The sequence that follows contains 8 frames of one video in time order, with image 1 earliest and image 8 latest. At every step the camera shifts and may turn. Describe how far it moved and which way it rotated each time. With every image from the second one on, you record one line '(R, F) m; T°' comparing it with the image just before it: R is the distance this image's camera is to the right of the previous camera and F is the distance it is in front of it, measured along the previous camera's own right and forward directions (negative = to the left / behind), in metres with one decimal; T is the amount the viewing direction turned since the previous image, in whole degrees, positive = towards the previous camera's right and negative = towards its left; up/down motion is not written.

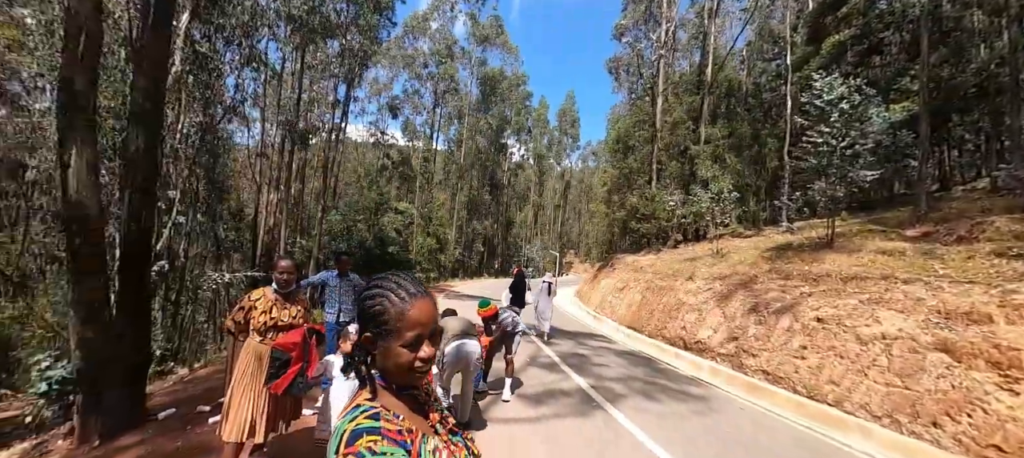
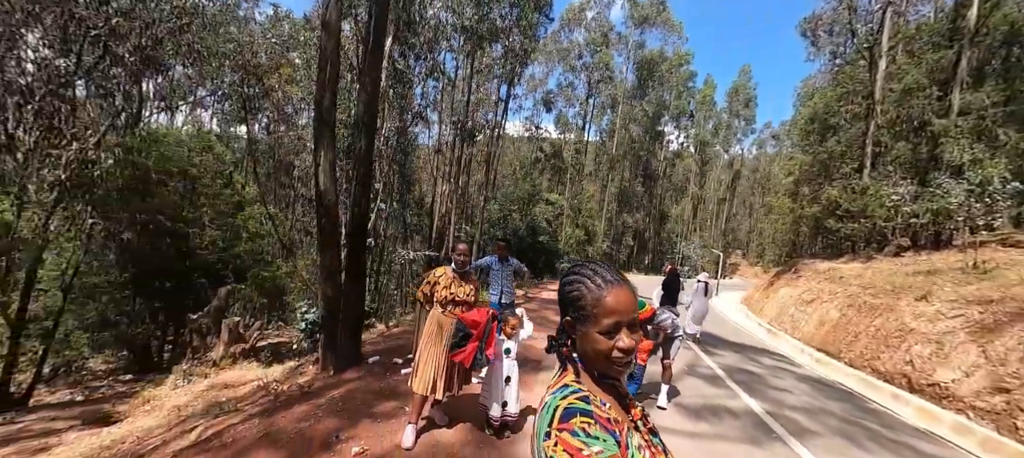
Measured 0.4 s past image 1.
(-0.1, -0.1) m; -21°
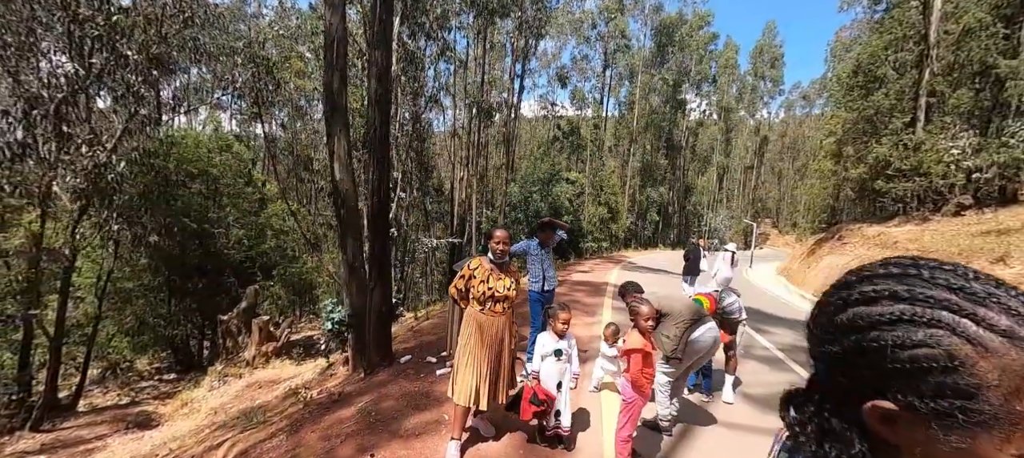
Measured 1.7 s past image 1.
(-0.2, +0.5) m; -3°
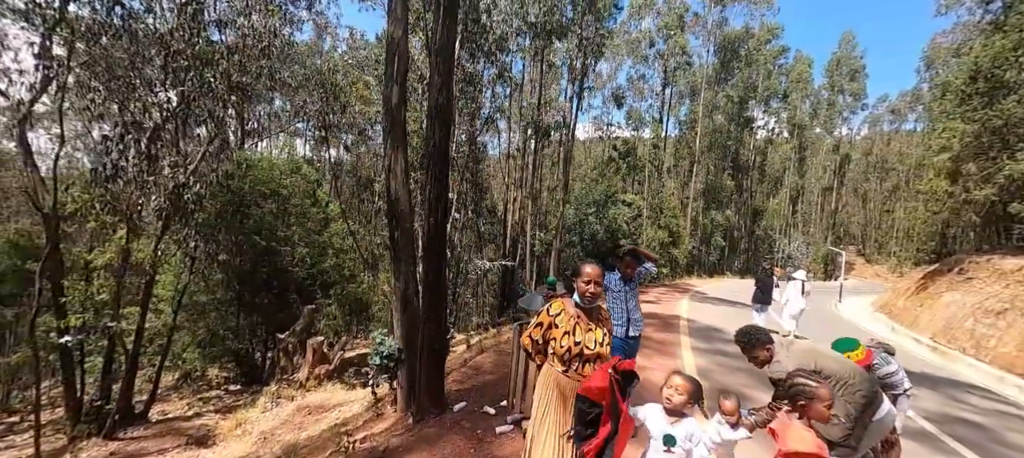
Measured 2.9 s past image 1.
(-0.2, +0.7) m; -7°
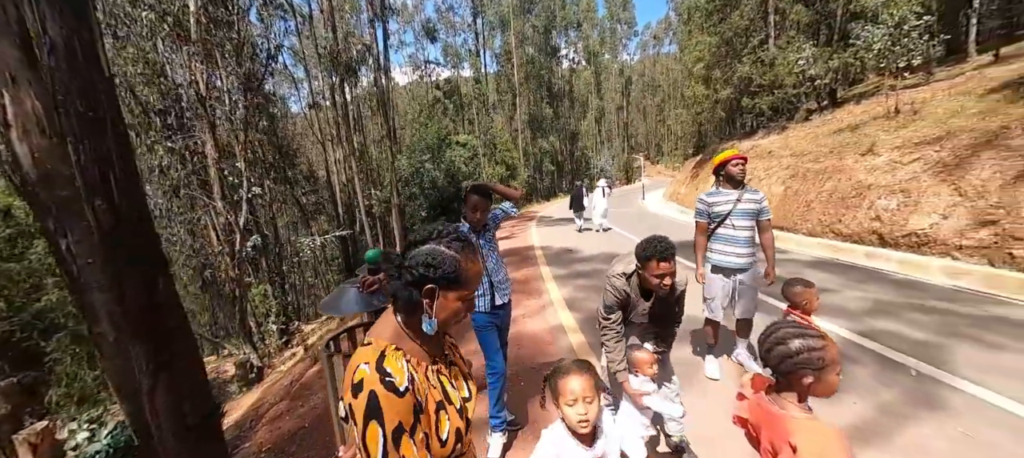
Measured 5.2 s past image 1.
(+0.3, +1.2) m; +21°
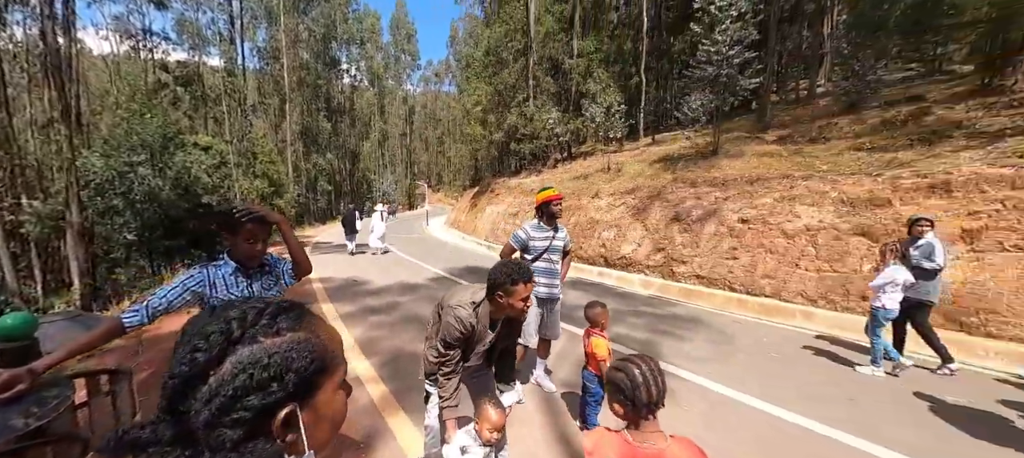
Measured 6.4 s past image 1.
(-0.3, +0.1) m; +31°
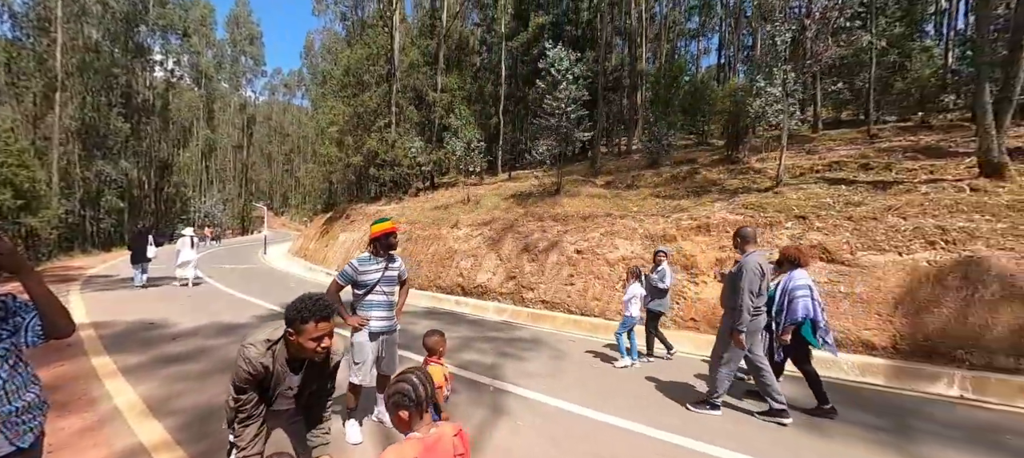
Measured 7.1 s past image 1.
(+0.1, -0.4) m; +19°
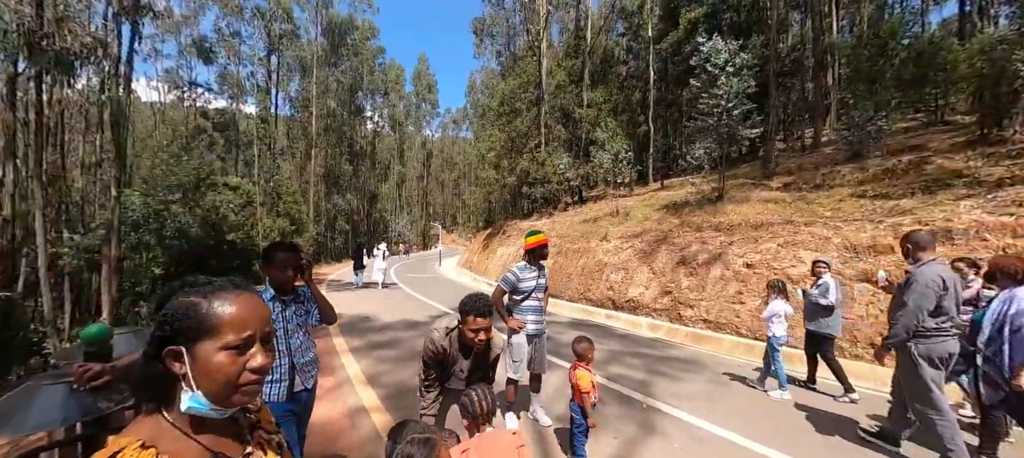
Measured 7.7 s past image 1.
(+0.1, +0.1) m; -21°
